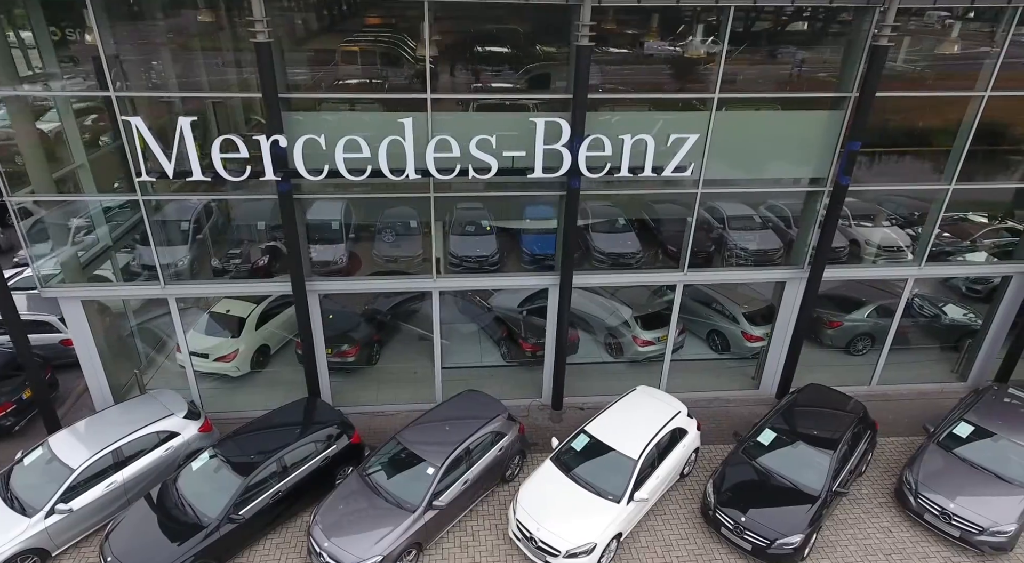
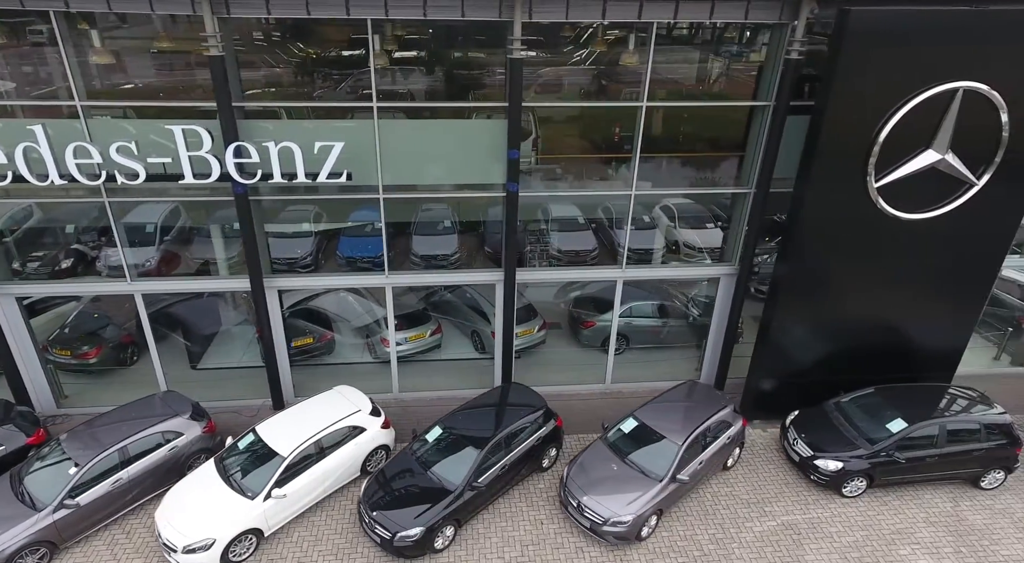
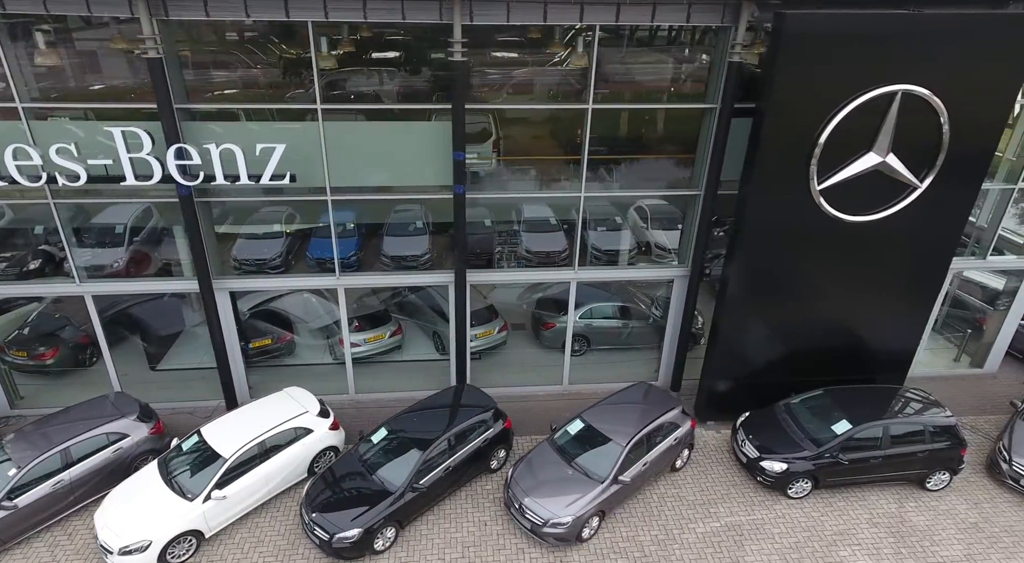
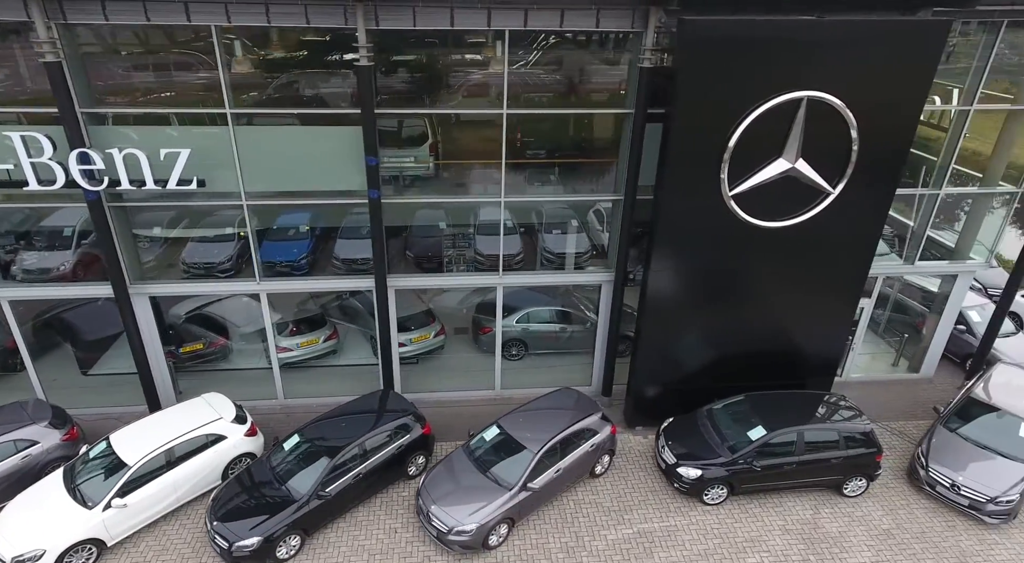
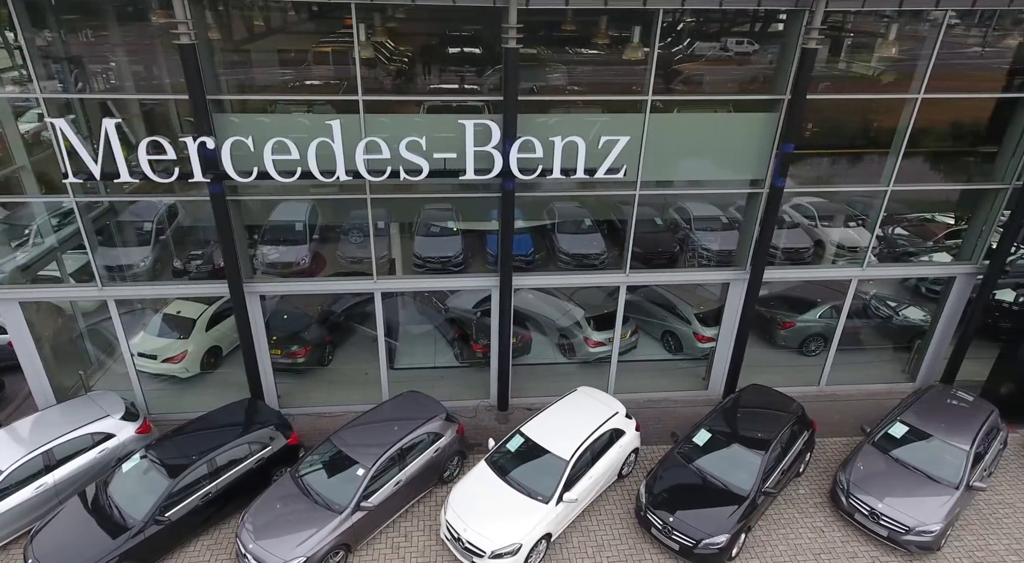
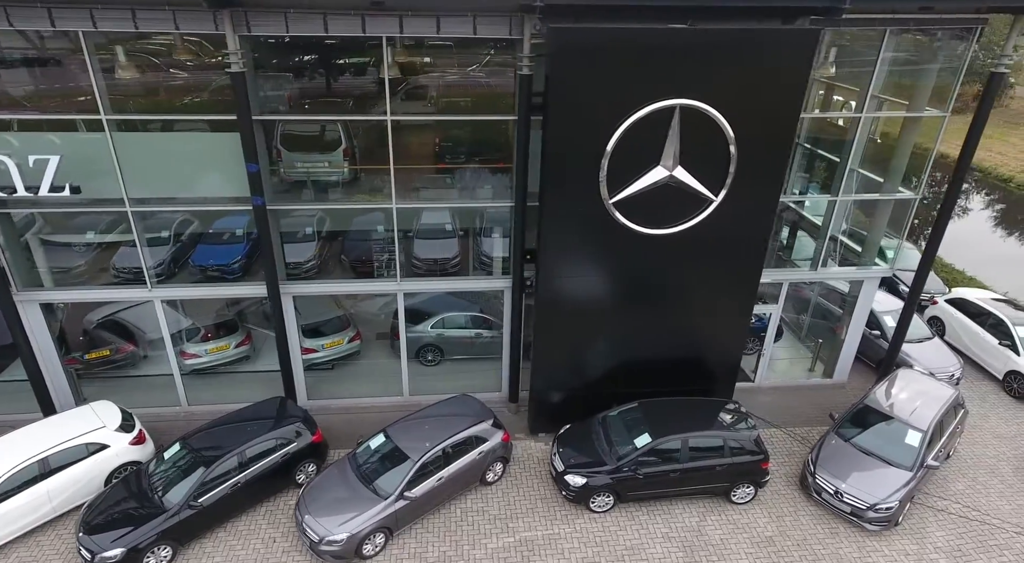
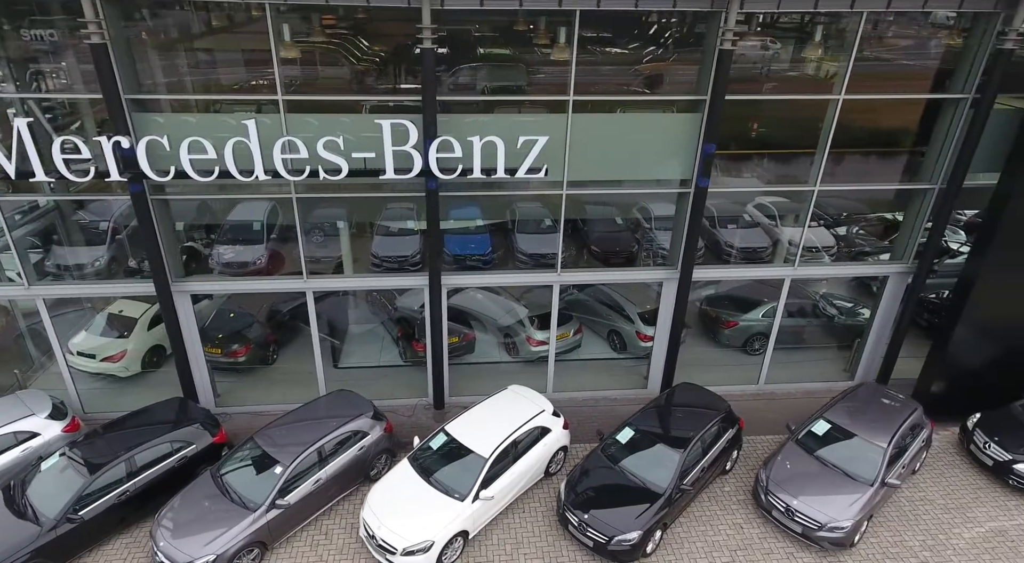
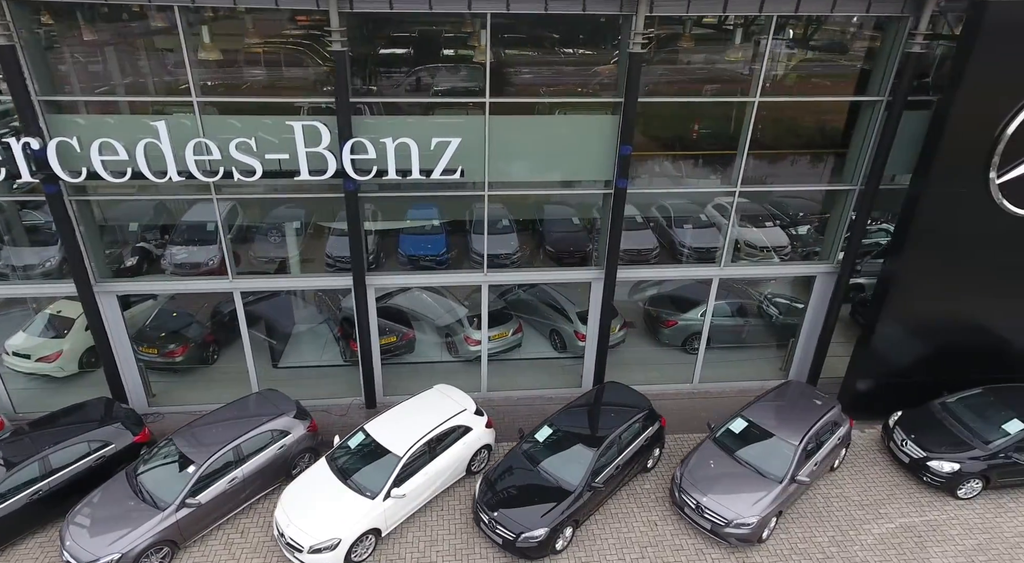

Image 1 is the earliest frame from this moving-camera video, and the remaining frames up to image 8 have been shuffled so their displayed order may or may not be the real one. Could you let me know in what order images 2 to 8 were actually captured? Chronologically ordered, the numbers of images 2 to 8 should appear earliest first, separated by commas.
5, 7, 8, 2, 3, 4, 6
